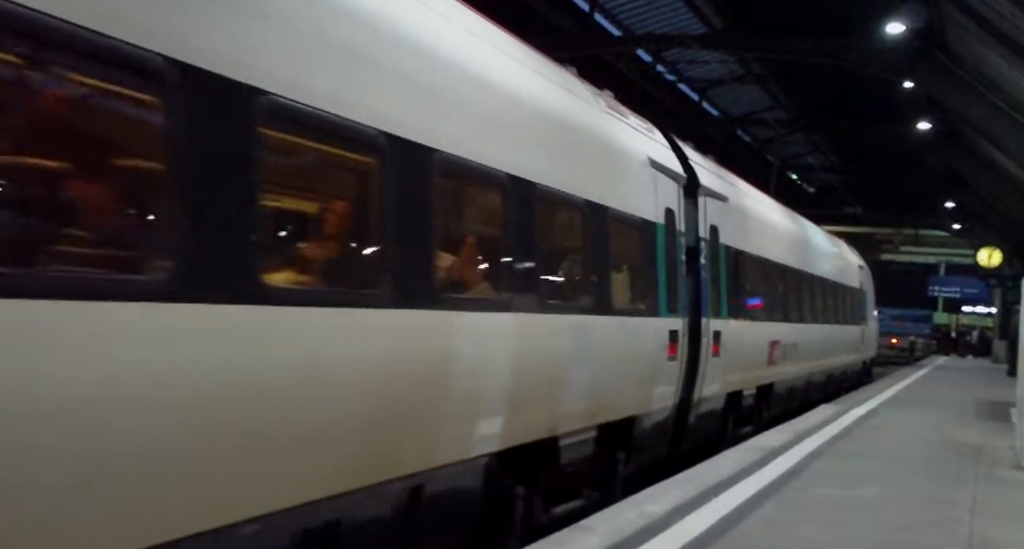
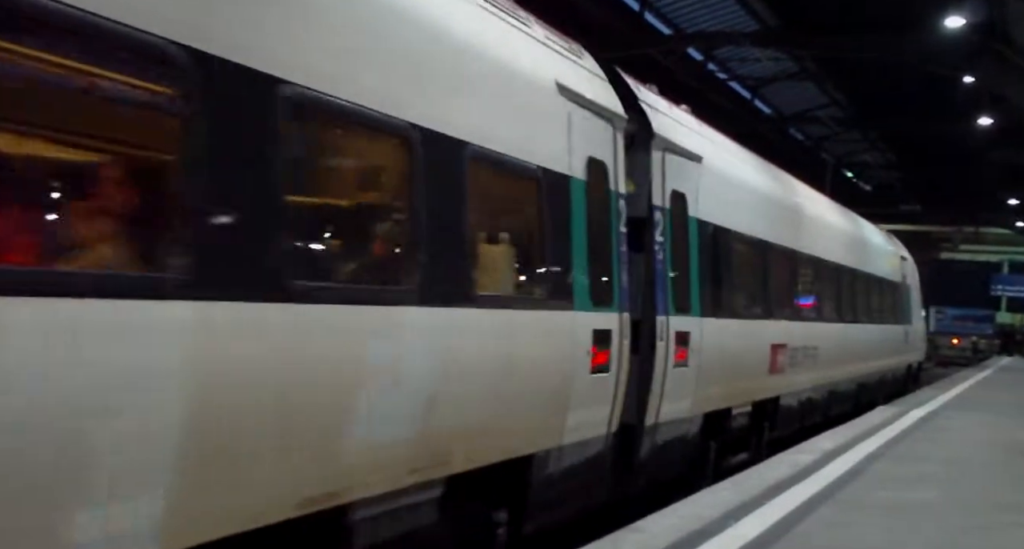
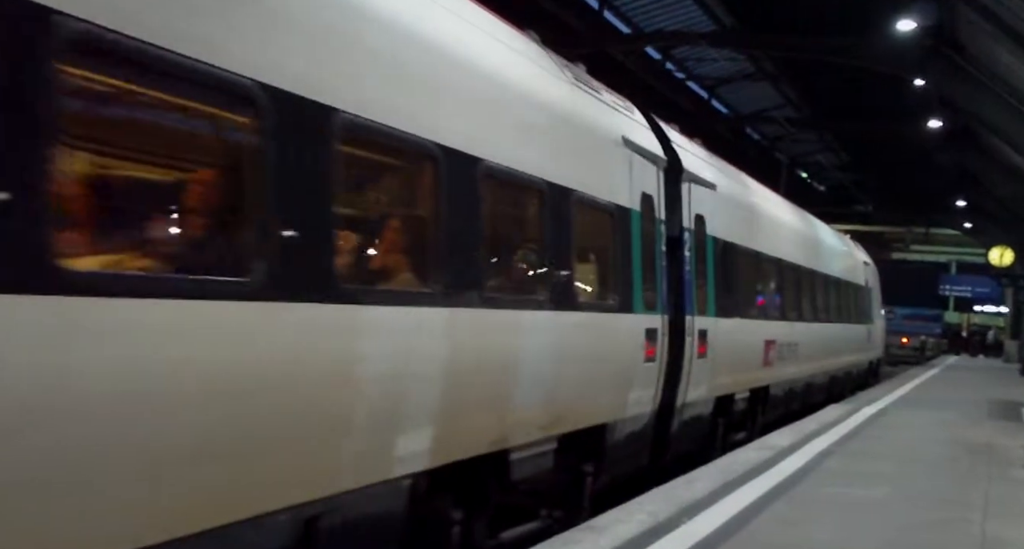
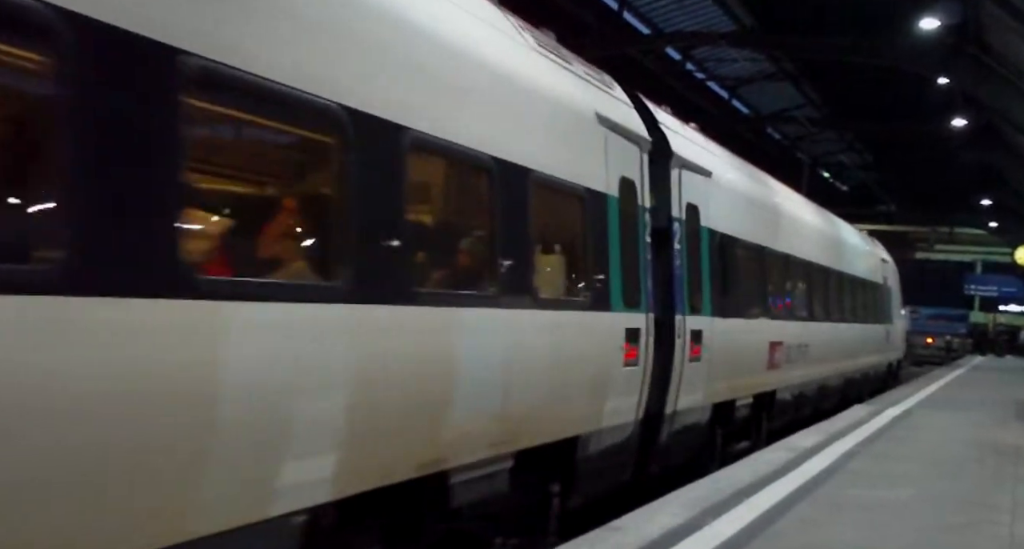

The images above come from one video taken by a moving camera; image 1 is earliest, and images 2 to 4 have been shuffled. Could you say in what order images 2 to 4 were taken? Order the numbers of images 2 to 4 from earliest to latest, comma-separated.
3, 4, 2
